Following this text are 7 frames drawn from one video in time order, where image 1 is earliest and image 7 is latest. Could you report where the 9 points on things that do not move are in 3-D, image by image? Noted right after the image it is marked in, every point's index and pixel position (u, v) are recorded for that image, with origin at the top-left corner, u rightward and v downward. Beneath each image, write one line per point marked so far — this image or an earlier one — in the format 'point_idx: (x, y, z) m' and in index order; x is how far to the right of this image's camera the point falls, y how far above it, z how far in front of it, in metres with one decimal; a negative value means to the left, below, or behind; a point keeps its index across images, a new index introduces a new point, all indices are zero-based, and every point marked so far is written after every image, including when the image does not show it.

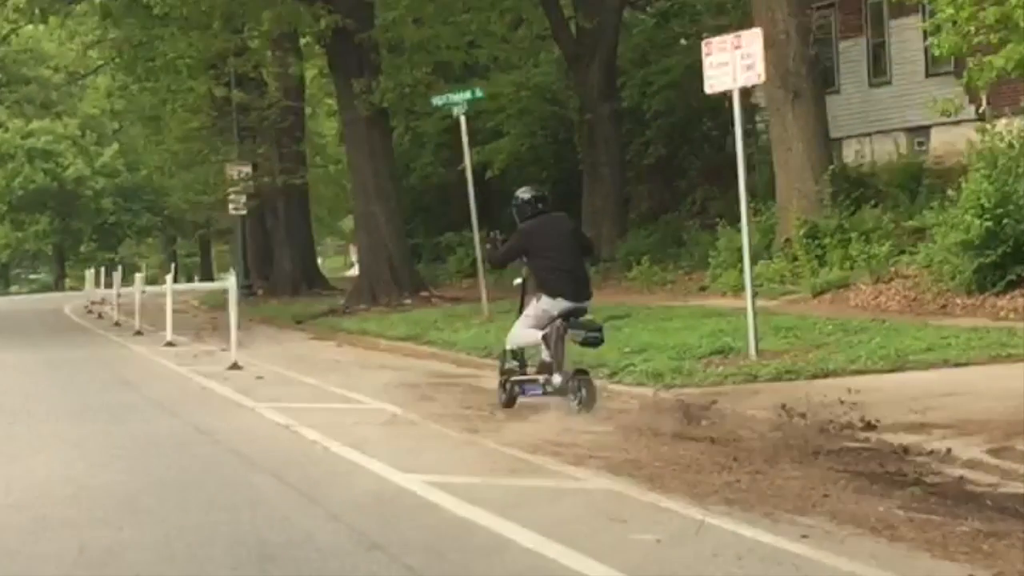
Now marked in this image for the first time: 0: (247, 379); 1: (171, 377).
0: (-1.5, -0.5, +14.9) m
1: (-2.0, -0.5, +15.2) m
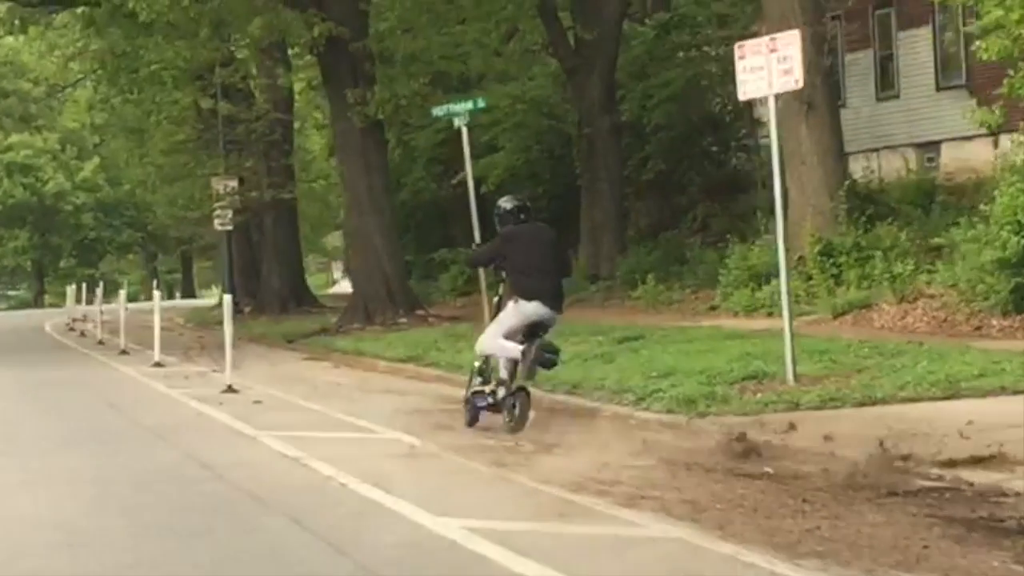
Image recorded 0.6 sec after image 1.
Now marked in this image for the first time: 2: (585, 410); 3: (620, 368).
0: (-1.4, -0.6, +13.9) m
1: (-1.9, -0.6, +14.3) m
2: (+0.4, -0.6, +13.3) m
3: (+0.6, -0.5, +15.0) m
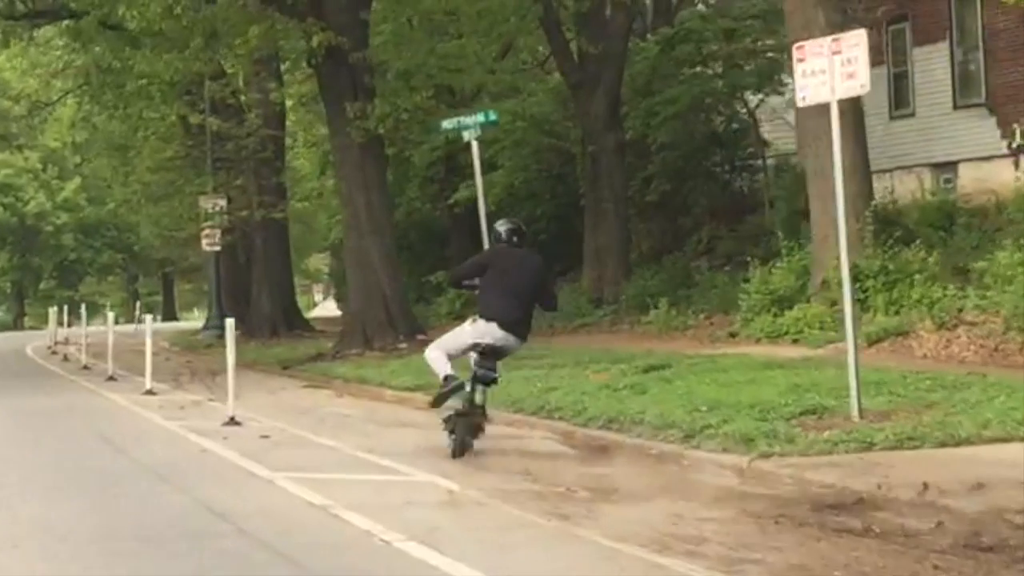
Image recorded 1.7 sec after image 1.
0: (-1.2, -0.7, +12.8) m
1: (-1.7, -0.7, +13.1) m
2: (+0.5, -0.7, +12.1) m
3: (+0.8, -0.6, +13.9) m
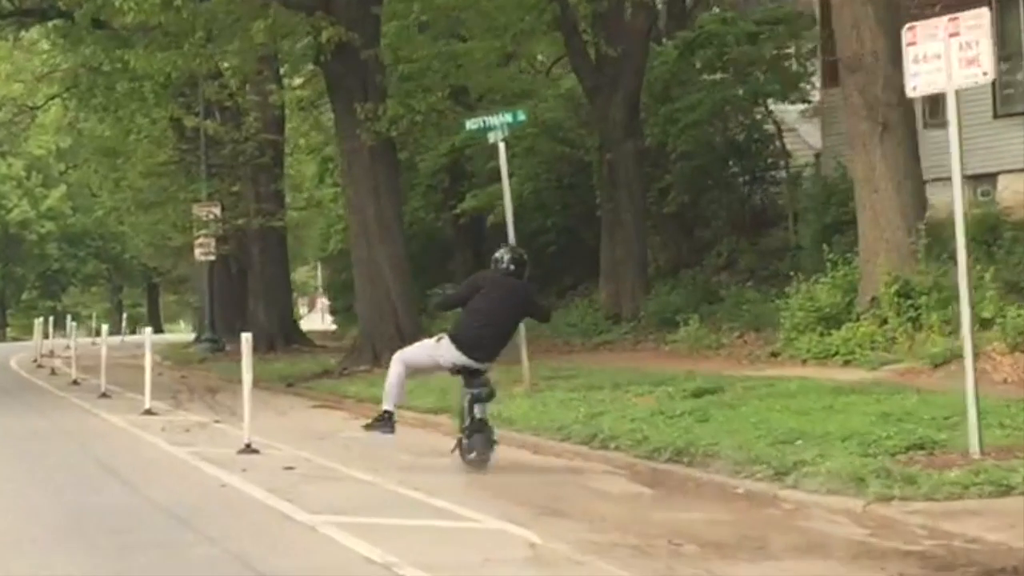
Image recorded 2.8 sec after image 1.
0: (-1.0, -0.8, +11.2) m
1: (-1.5, -0.8, +11.6) m
2: (+0.8, -0.8, +10.6) m
3: (+1.0, -0.7, +12.3) m
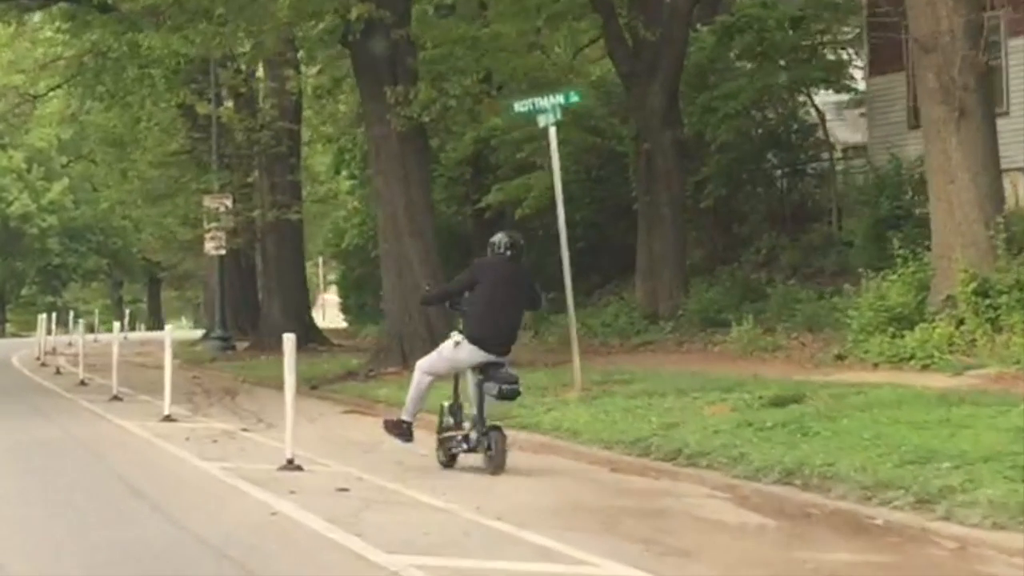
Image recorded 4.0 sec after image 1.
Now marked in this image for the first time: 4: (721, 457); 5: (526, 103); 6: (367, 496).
0: (-0.7, -0.8, +9.7) m
1: (-1.1, -0.8, +10.1) m
2: (+1.1, -0.8, +9.1) m
3: (+1.3, -0.7, +10.8) m
4: (+0.9, -0.7, +11.2) m
5: (+0.1, +1.2, +17.3) m
6: (-0.5, -0.8, +9.5) m
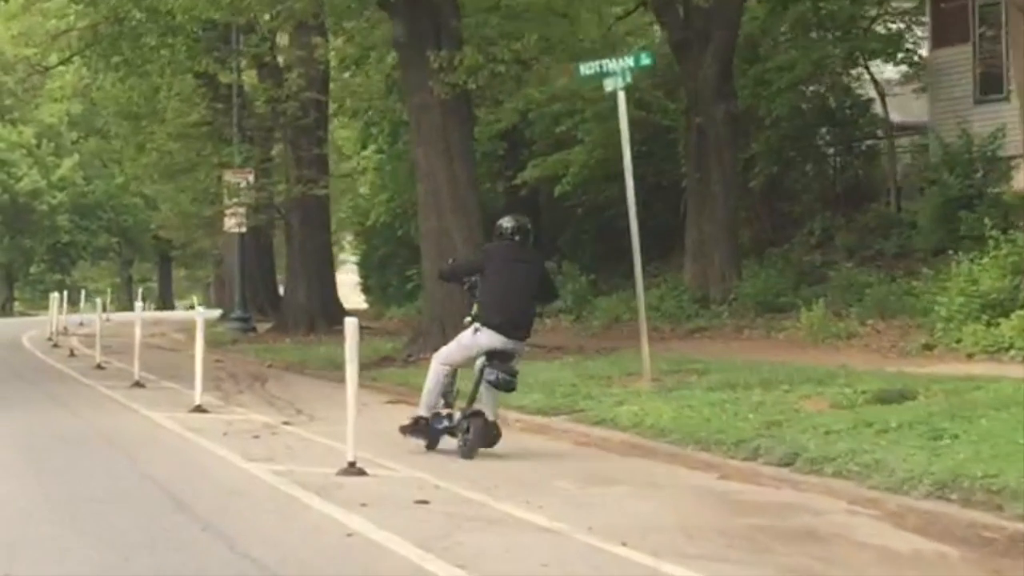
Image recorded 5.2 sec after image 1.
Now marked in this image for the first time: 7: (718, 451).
0: (-0.3, -0.7, +8.2) m
1: (-0.8, -0.7, +8.5) m
2: (+1.5, -0.7, +7.6) m
3: (+1.7, -0.6, +9.3) m
4: (+1.2, -0.6, +9.6) m
5: (+0.5, +1.3, +15.7) m
6: (-0.2, -0.7, +8.0) m
7: (+0.9, -0.7, +10.9) m
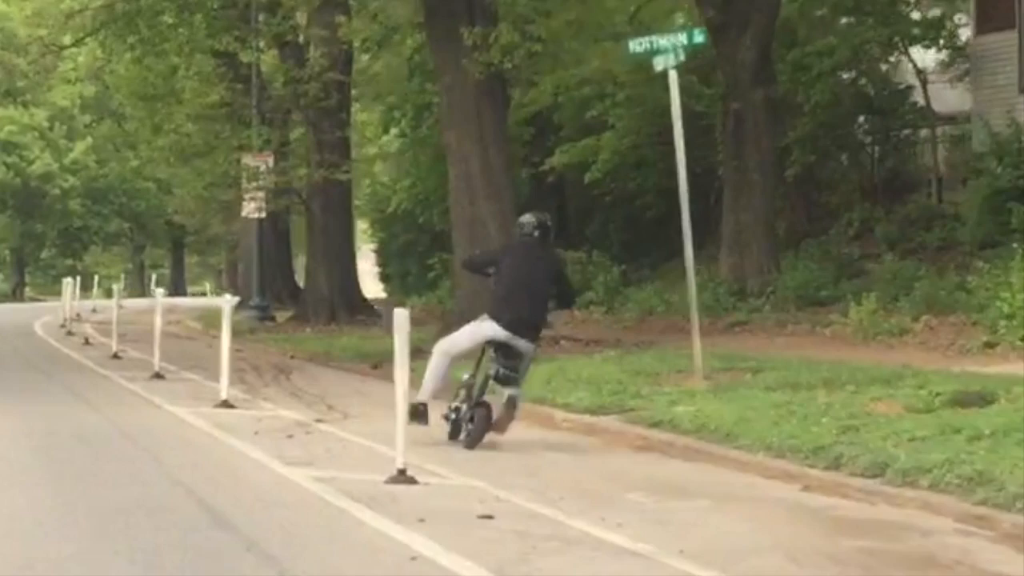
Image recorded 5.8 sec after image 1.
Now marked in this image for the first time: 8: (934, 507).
0: (-0.1, -0.7, +7.3) m
1: (-0.6, -0.6, +7.7) m
2: (+1.7, -0.7, +6.7) m
3: (+1.9, -0.6, +8.4) m
4: (+1.4, -0.6, +8.8) m
5: (+0.7, +1.4, +14.9) m
6: (0.0, -0.7, +7.1) m
7: (+1.1, -0.7, +10.0) m
8: (+1.4, -0.7, +8.4) m
